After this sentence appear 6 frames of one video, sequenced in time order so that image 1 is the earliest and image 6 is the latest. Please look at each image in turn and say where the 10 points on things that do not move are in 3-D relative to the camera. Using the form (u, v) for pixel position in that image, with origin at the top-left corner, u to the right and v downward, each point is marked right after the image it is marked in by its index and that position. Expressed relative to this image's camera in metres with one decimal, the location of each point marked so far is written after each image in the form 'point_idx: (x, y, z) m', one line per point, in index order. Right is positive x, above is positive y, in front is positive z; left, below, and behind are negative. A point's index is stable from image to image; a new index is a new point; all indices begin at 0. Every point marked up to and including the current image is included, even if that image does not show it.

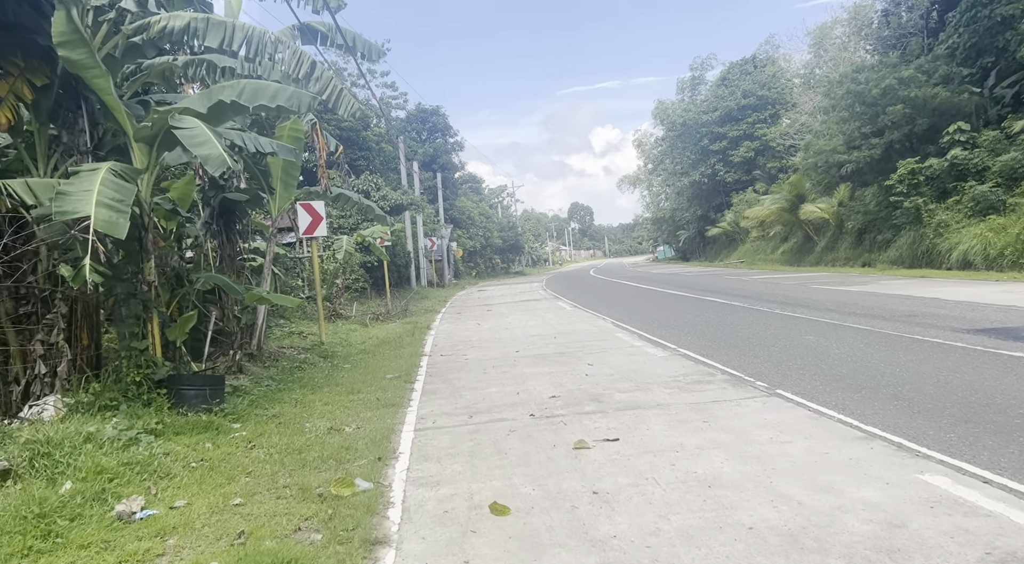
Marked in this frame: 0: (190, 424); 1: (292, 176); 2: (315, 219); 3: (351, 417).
0: (-3.0, -1.3, +7.0) m
1: (-3.2, +1.5, +10.8) m
2: (-3.2, +1.0, +12.5) m
3: (-1.6, -1.3, +7.4) m
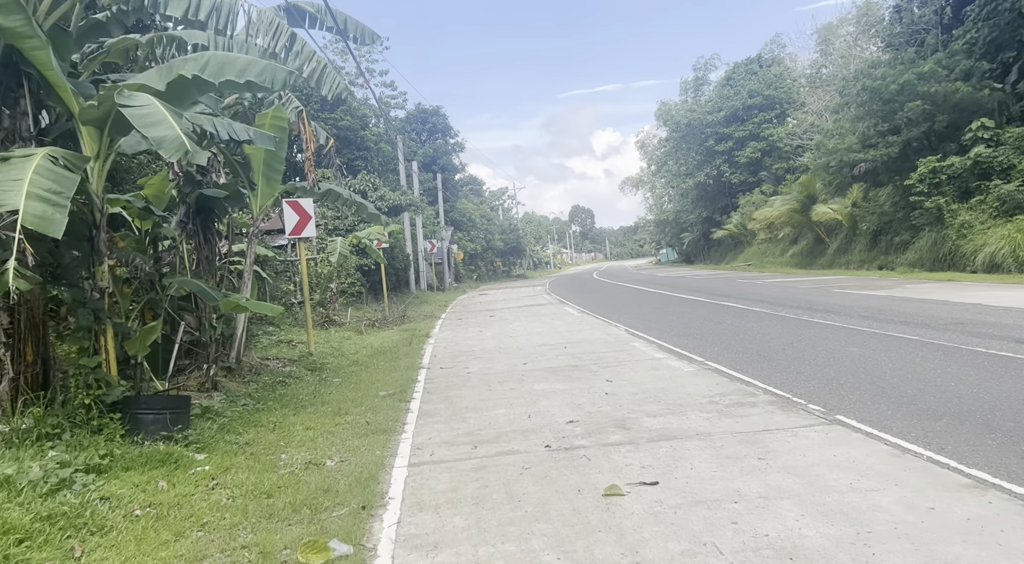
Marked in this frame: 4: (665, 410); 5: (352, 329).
0: (-2.9, -1.4, +6.0) m
1: (-3.1, +1.5, +9.8) m
2: (-3.1, +1.0, +11.4) m
3: (-1.5, -1.4, +6.4) m
4: (+1.3, -1.1, +6.6) m
5: (-3.5, -1.0, +16.7) m
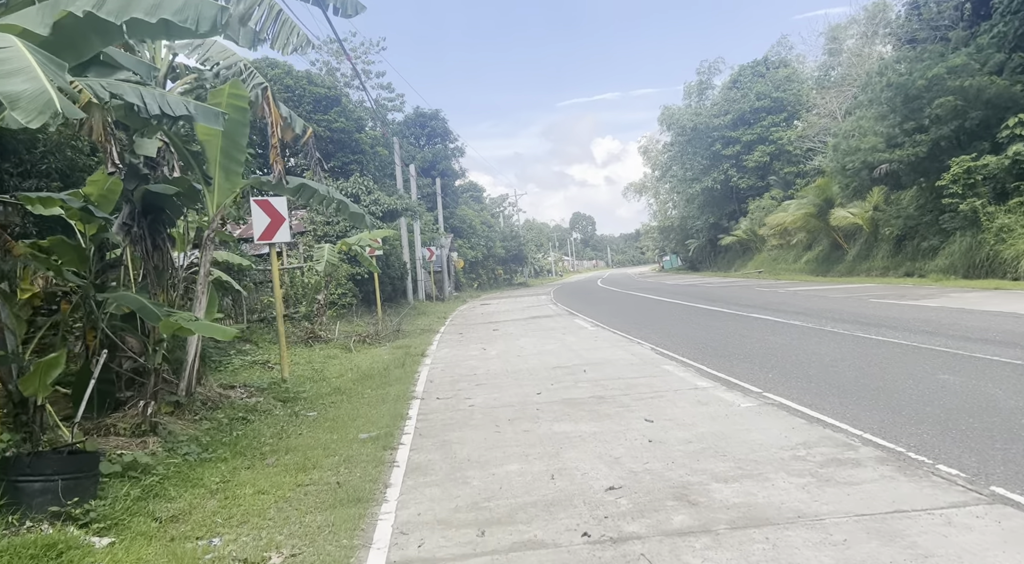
0: (-2.8, -1.5, +4.2) m
1: (-3.0, +1.3, +8.1) m
2: (-3.0, +0.8, +9.7) m
3: (-1.4, -1.5, +4.6) m
4: (+1.5, -1.2, +4.9) m
5: (-3.4, -1.3, +15.0) m
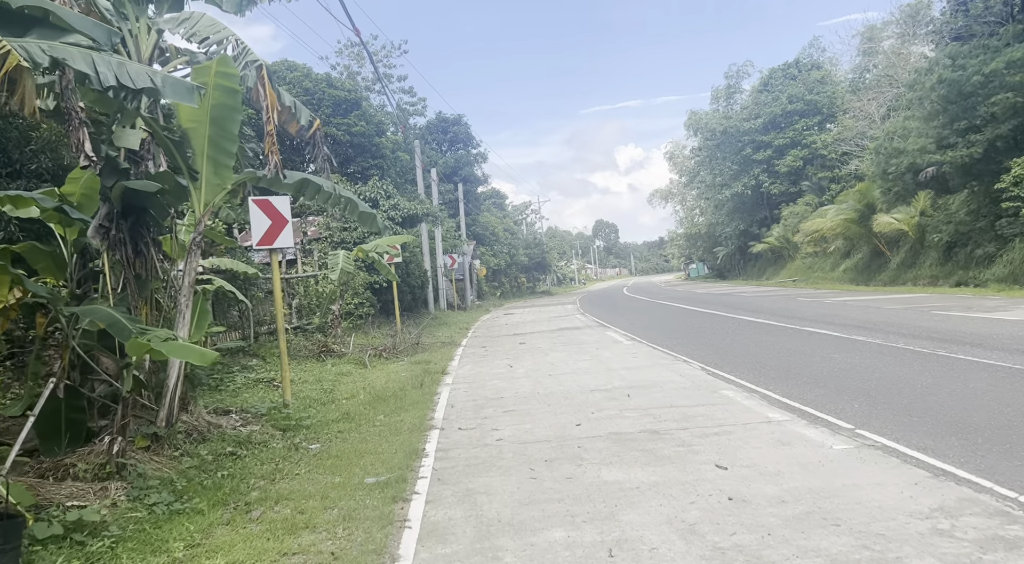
0: (-2.6, -1.5, +3.1) m
1: (-2.6, +1.2, +7.0) m
2: (-2.7, +0.7, +8.6) m
3: (-1.2, -1.6, +3.4) m
4: (+1.7, -1.3, +3.6) m
5: (-2.9, -1.4, +13.8) m
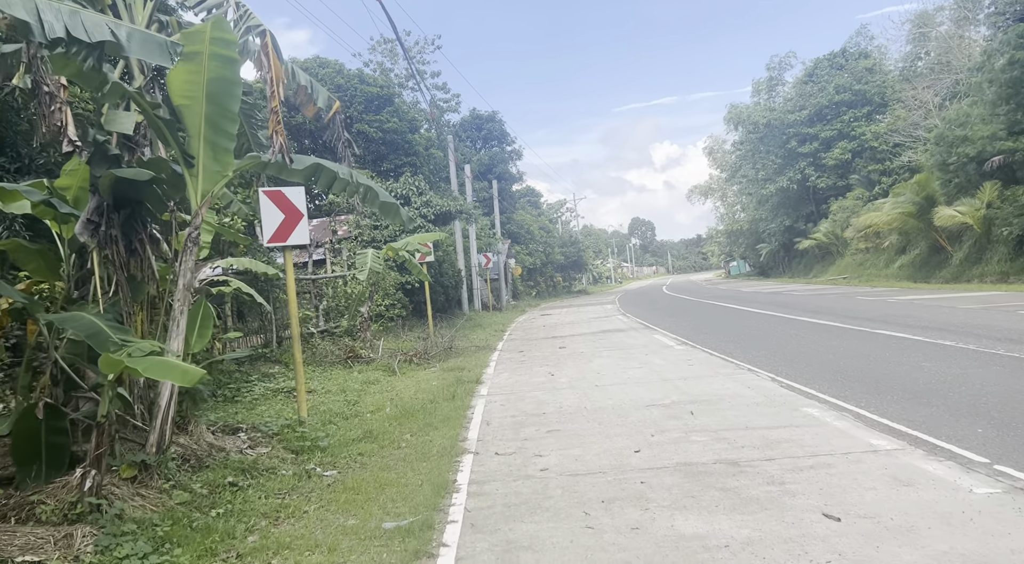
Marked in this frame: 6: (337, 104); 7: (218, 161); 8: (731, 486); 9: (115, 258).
0: (-2.4, -1.6, +2.1) m
1: (-2.3, +1.2, +6.0) m
2: (-2.2, +0.7, +7.6) m
3: (-0.9, -1.6, +2.4) m
4: (+1.9, -1.3, +2.5) m
5: (-2.2, -1.5, +12.9) m
6: (-1.9, +1.9, +8.2) m
7: (-2.3, +1.0, +6.0) m
8: (+1.4, -1.3, +4.9) m
9: (-3.4, +0.2, +6.5) m
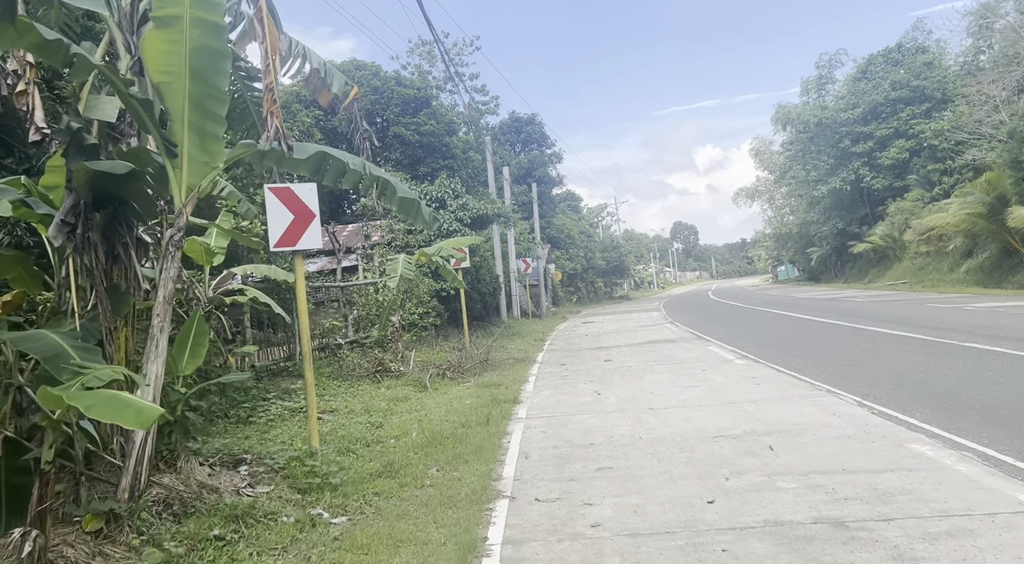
0: (-2.3, -1.6, +1.1) m
1: (-2.0, +1.1, +5.0) m
2: (-1.9, +0.6, +6.6) m
3: (-0.8, -1.6, +1.4) m
4: (+2.0, -1.3, +1.3) m
5: (-1.5, -1.6, +11.9) m
6: (-1.5, +1.8, +7.2) m
7: (-2.1, +0.9, +5.1) m
8: (+1.6, -1.4, +3.7) m
9: (-3.1, +0.1, +5.6) m
